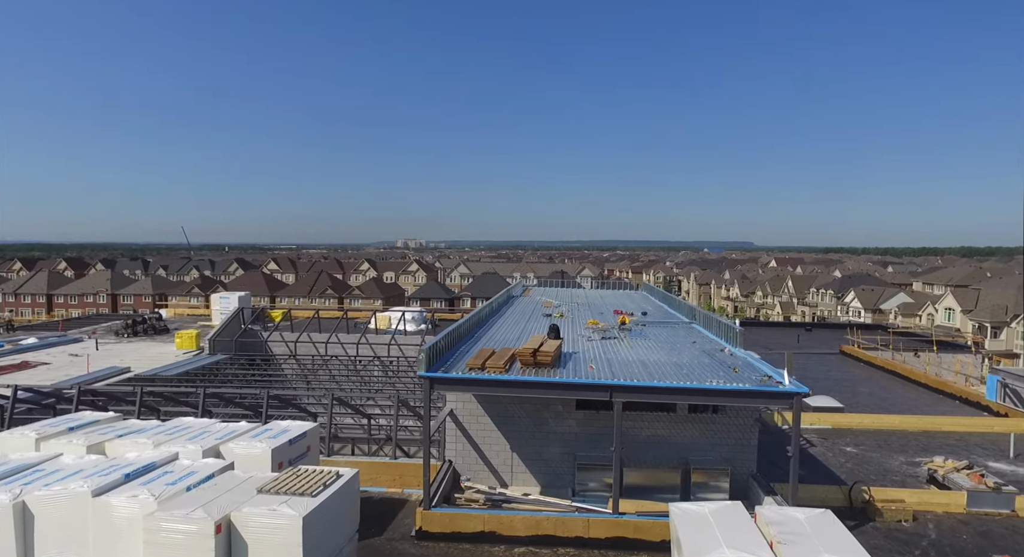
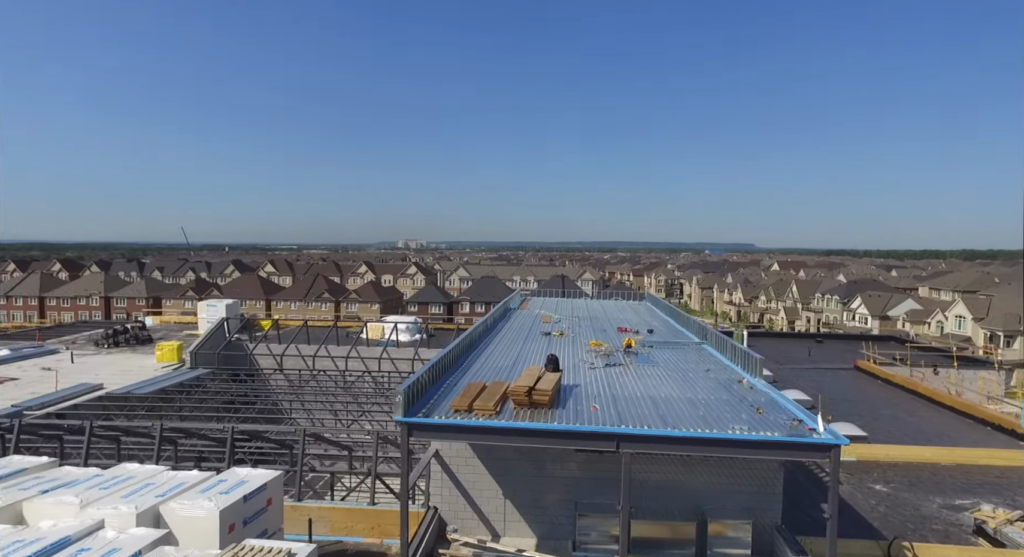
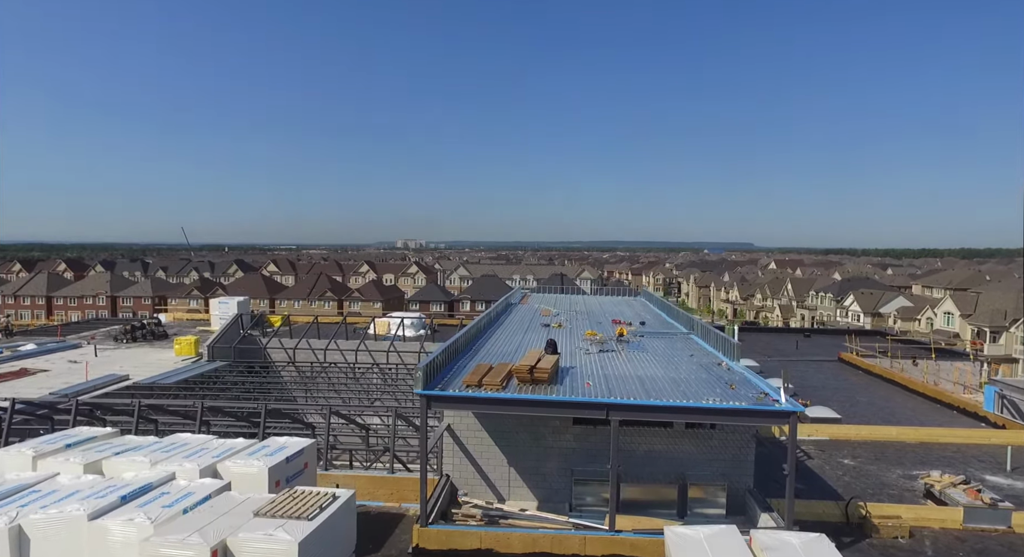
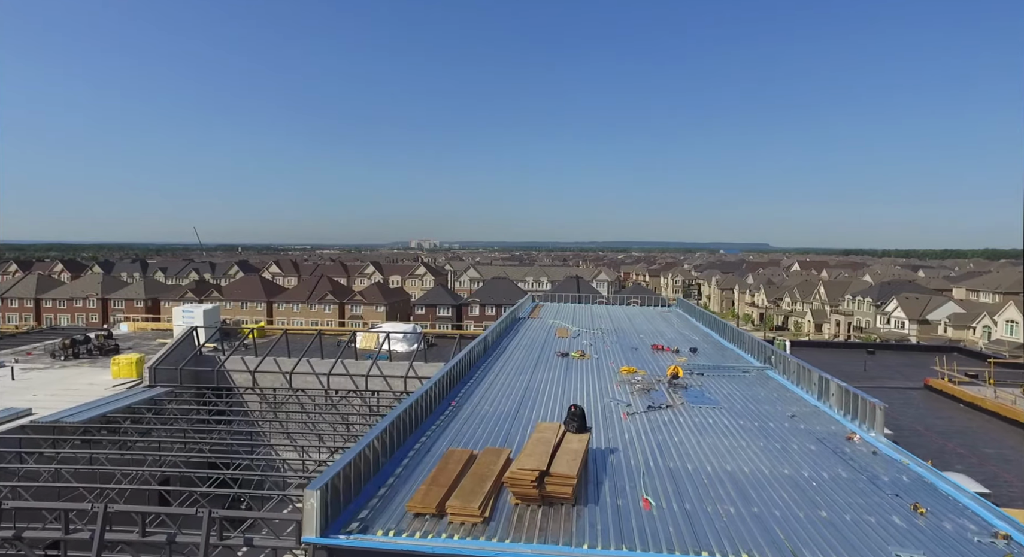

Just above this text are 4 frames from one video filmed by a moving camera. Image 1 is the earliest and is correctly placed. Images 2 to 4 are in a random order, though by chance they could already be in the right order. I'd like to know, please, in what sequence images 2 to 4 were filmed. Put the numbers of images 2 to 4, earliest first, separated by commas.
3, 2, 4
